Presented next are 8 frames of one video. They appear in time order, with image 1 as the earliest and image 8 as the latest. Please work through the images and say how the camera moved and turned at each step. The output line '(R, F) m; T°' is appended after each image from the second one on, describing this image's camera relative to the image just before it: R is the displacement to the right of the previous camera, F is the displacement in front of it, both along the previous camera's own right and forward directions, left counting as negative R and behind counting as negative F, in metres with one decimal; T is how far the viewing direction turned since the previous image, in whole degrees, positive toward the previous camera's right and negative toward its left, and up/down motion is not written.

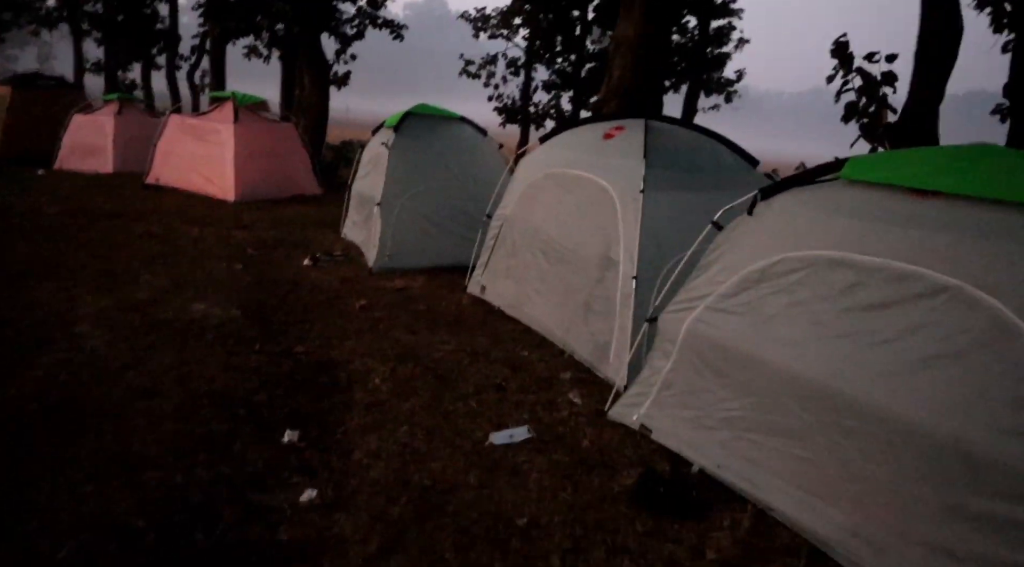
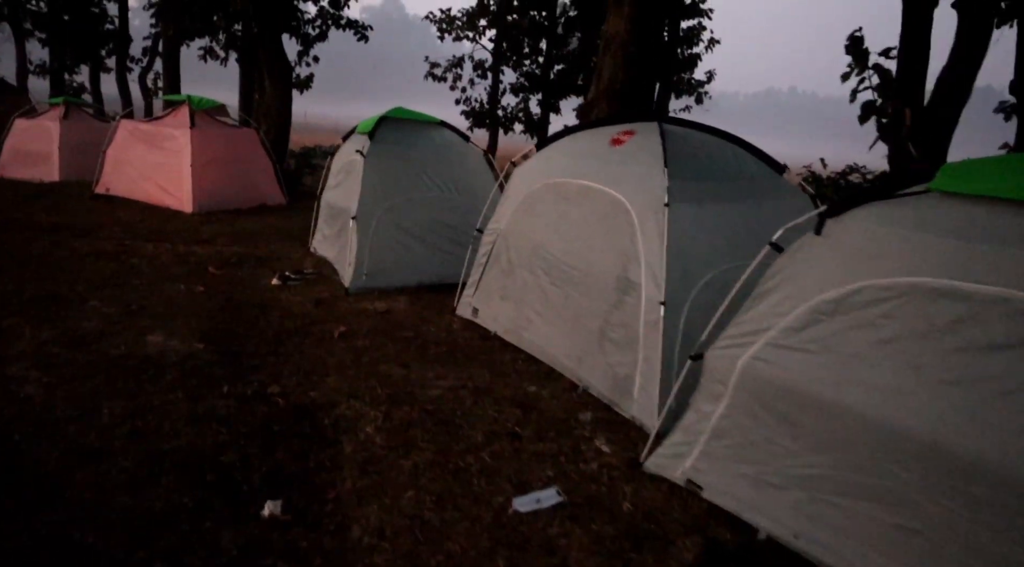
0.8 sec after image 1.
(-0.3, +0.7) m; +3°
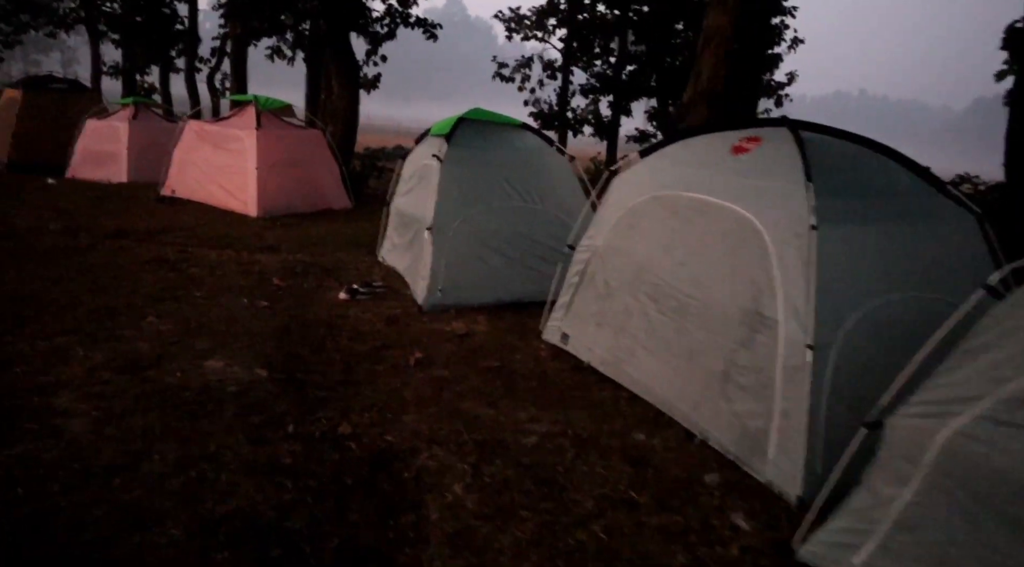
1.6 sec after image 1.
(-0.3, +0.7) m; -4°
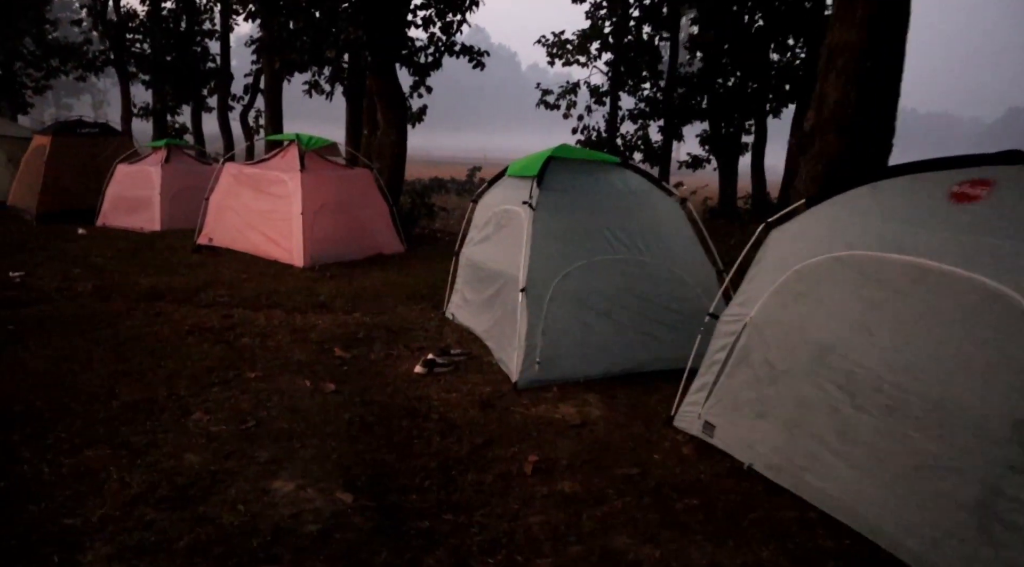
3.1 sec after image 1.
(-0.7, +1.1) m; -2°
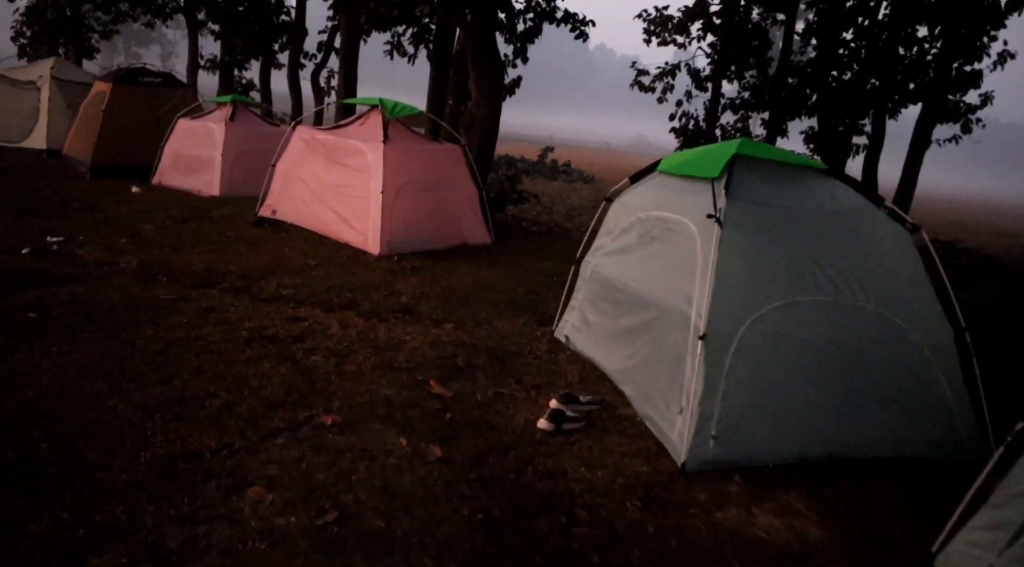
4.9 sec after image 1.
(-0.8, +1.6) m; -3°
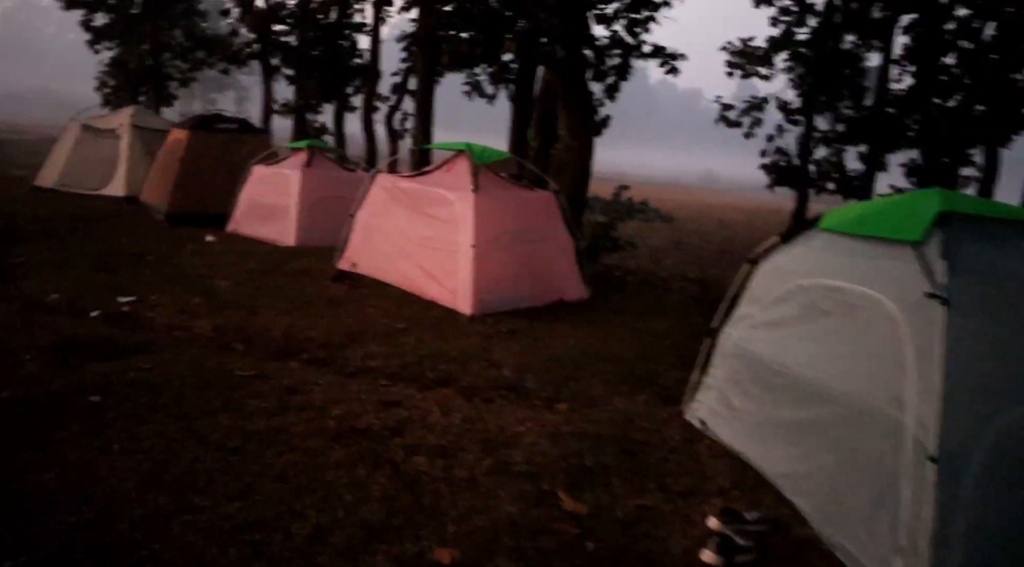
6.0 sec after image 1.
(-0.5, +0.9) m; -5°
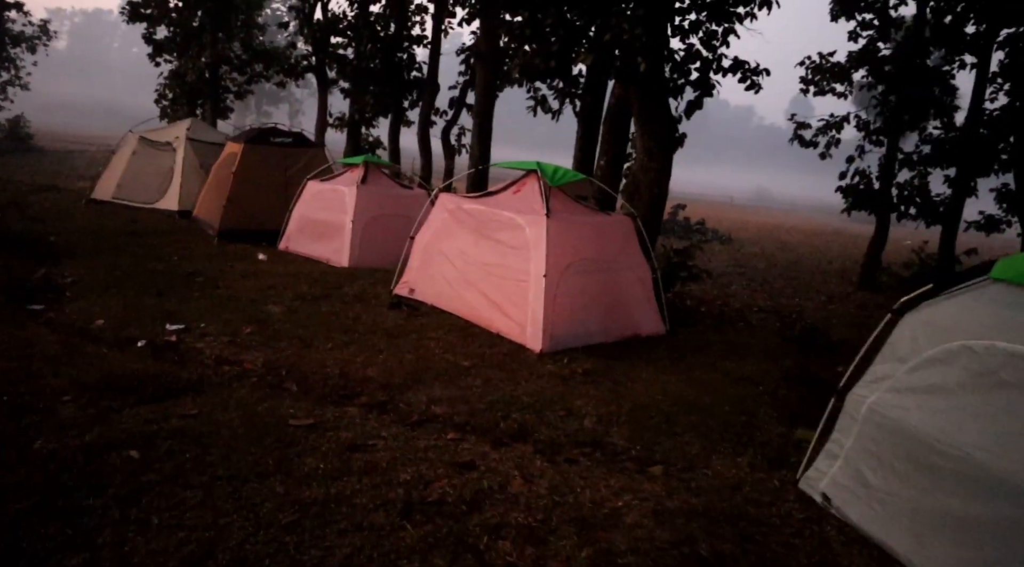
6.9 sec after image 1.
(-0.3, +0.7) m; -3°
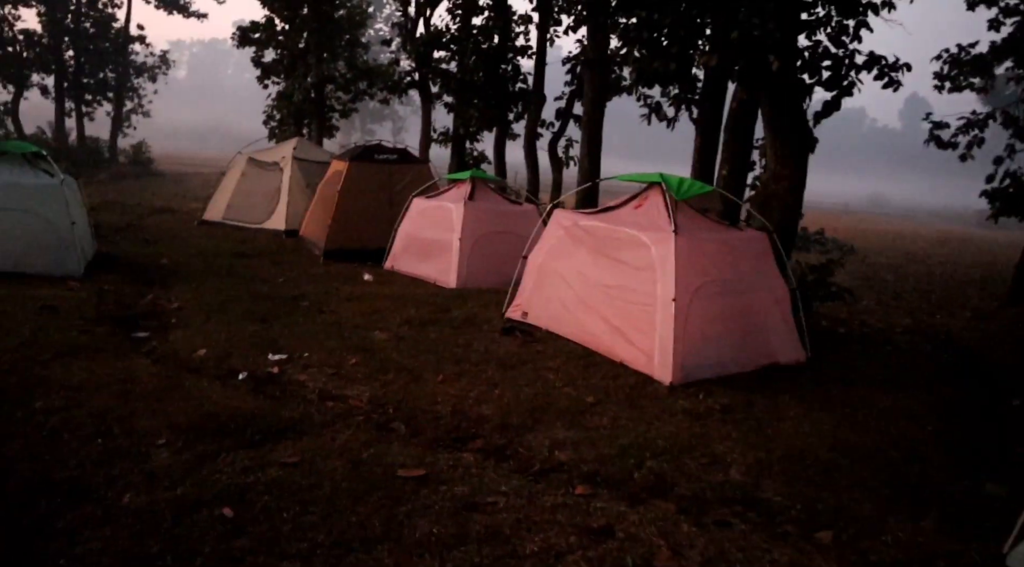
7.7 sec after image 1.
(-0.2, +0.6) m; -8°
